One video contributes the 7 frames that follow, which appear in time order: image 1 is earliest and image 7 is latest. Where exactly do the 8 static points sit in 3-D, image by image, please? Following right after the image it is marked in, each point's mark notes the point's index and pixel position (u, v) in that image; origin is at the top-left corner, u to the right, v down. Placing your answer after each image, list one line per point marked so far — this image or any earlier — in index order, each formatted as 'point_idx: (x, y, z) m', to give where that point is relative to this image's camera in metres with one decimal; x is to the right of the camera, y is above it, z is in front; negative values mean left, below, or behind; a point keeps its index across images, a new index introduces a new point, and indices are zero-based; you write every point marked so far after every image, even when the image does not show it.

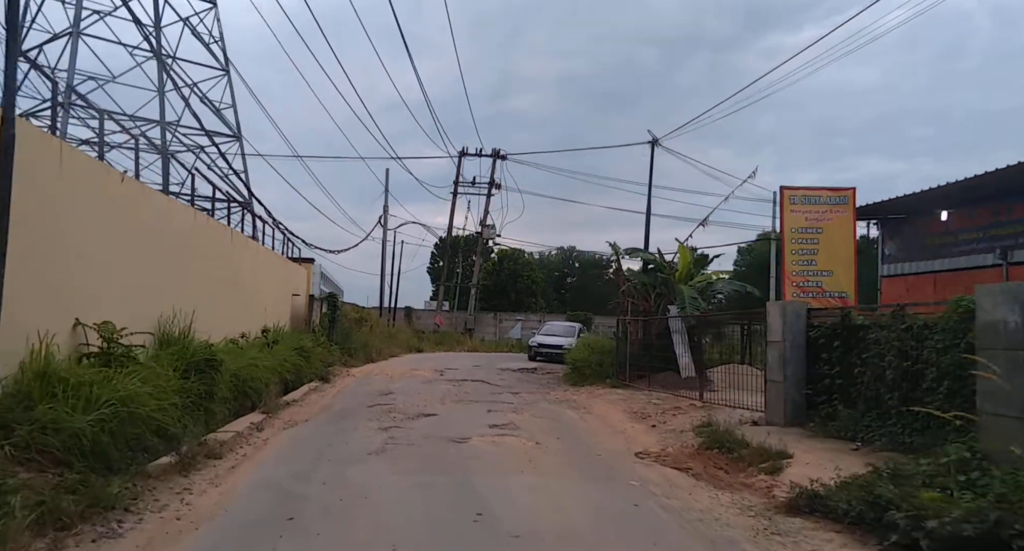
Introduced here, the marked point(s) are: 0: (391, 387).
0: (-2.6, -2.5, +16.9) m
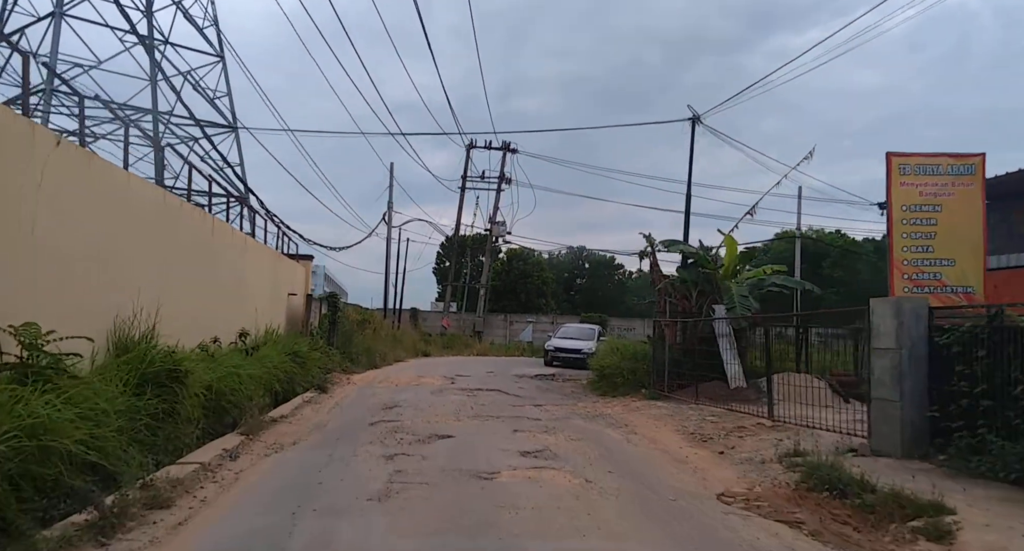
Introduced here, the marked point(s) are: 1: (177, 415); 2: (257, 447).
0: (-2.2, -2.4, +14.8) m
1: (-3.6, -1.5, +8.3) m
2: (-3.0, -2.0, +9.2) m
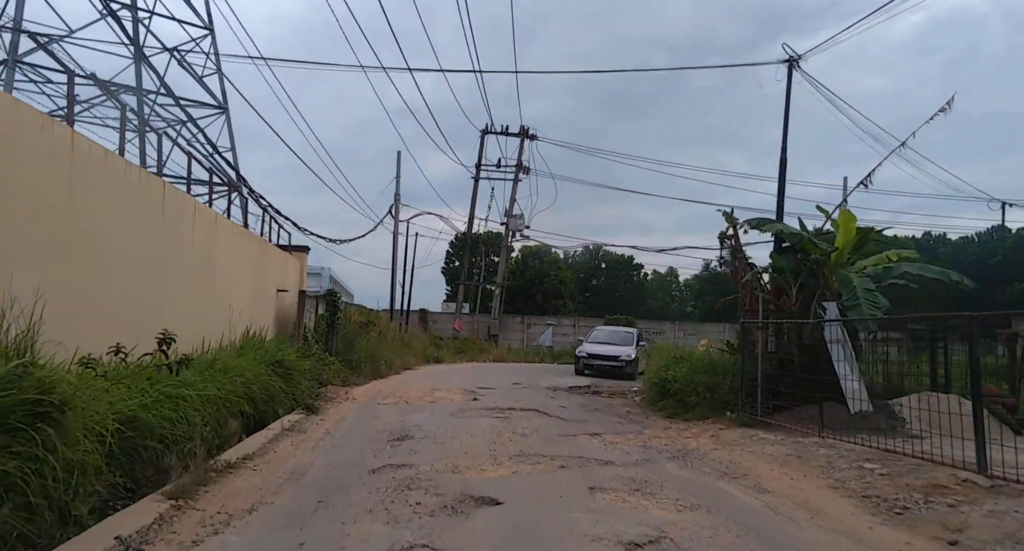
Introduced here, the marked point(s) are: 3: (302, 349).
0: (-1.5, -2.2, +11.4) m
1: (-3.0, -1.3, +4.8) m
2: (-2.4, -1.8, +5.7) m
3: (-4.6, -1.6, +16.7) m
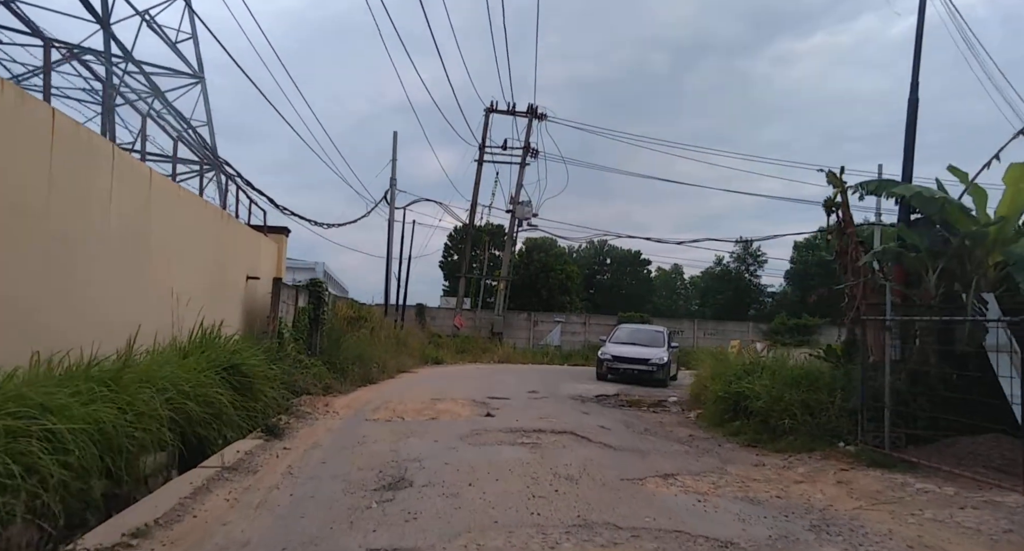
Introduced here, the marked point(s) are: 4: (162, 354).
0: (-1.1, -1.9, +8.2) m
1: (-2.6, -1.0, +1.7) m
2: (-2.0, -1.6, +2.6) m
3: (-4.2, -1.3, +13.5) m
4: (-4.1, -0.9, +9.2) m
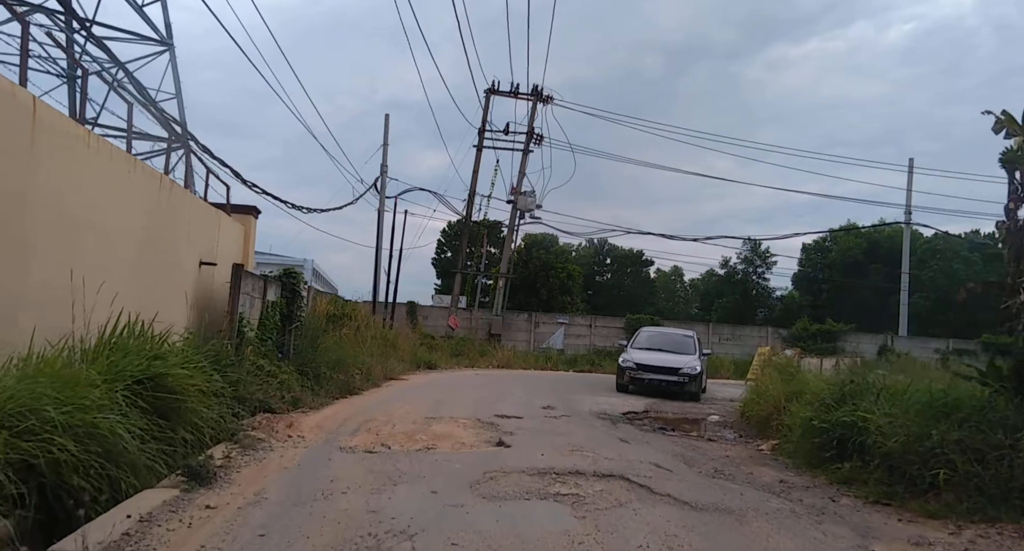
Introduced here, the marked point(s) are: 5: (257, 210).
0: (-0.8, -1.7, +5.3) m
1: (-2.2, -0.8, -1.2) m
2: (-1.7, -1.4, -0.3) m
3: (-4.0, -1.0, +10.6) m
4: (-3.8, -0.7, +6.3) m
5: (-5.4, +1.4, +16.4) m
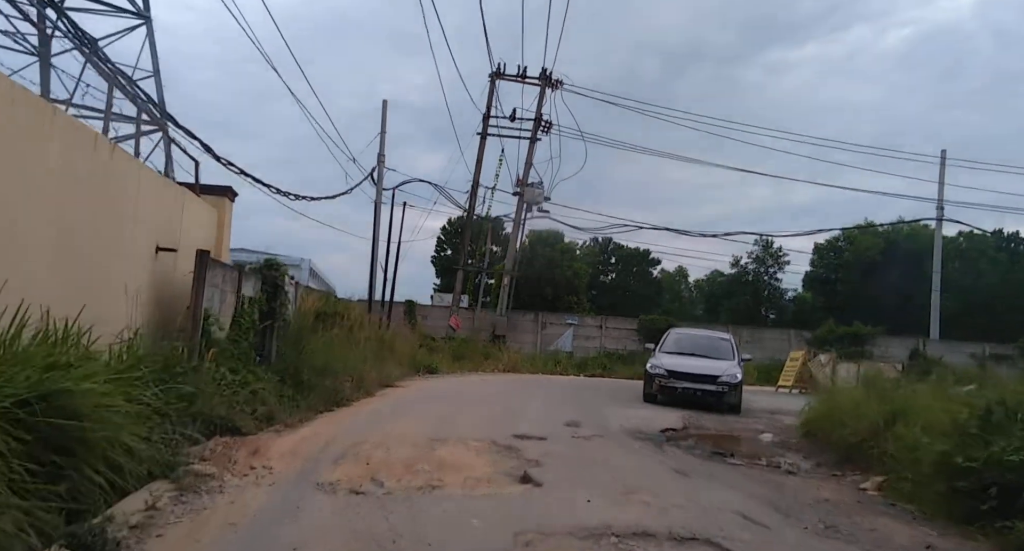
0: (-0.6, -1.6, +3.1) m
1: (-1.9, -0.7, -3.4) m
2: (-1.4, -1.2, -2.5) m
3: (-3.7, -0.9, +8.4) m
4: (-3.6, -0.5, +4.1) m
5: (-5.1, +1.6, +14.2) m
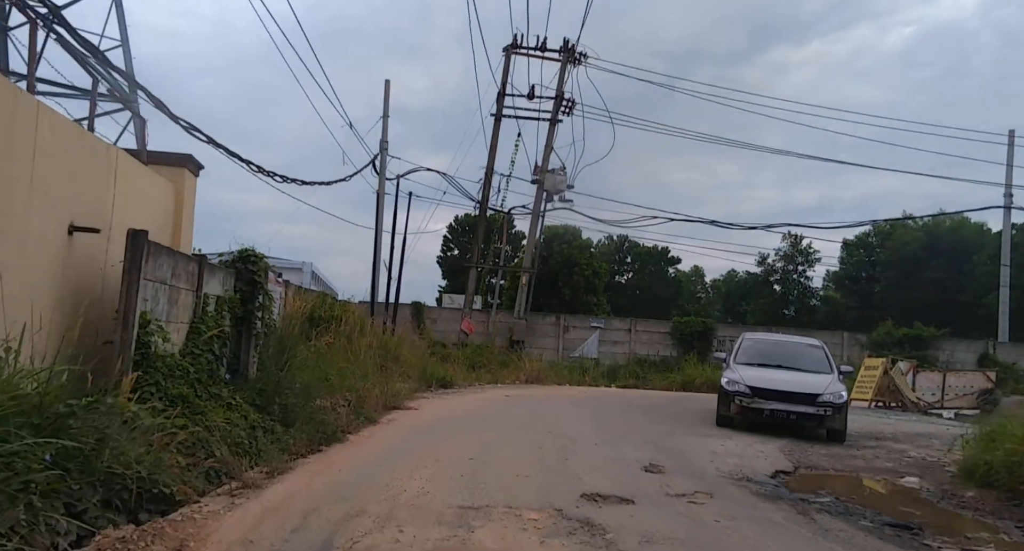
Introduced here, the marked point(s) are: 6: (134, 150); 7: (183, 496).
0: (0.0, -1.4, 0.0) m
1: (-1.4, -0.5, -6.6) m
2: (-0.8, -1.1, -5.6) m
3: (-3.1, -0.8, +5.2) m
4: (-3.0, -0.4, +1.0) m
5: (-4.5, +1.6, +11.1) m
6: (-5.1, +1.7, +10.5) m
7: (-2.5, -1.7, +6.1) m
